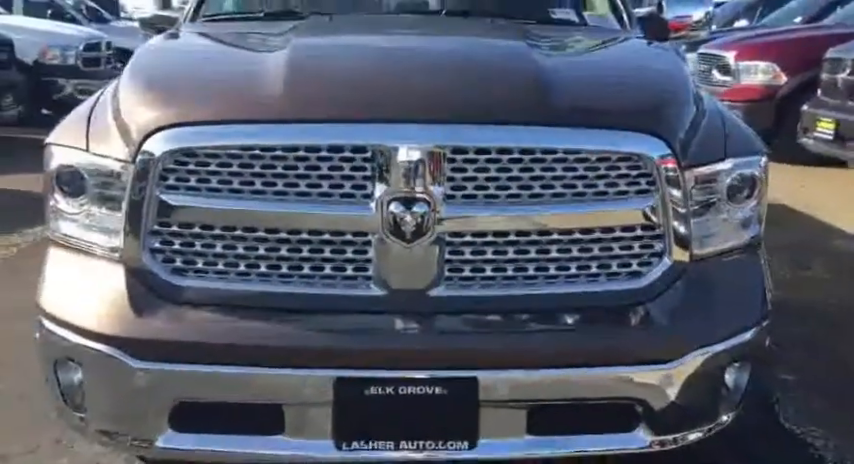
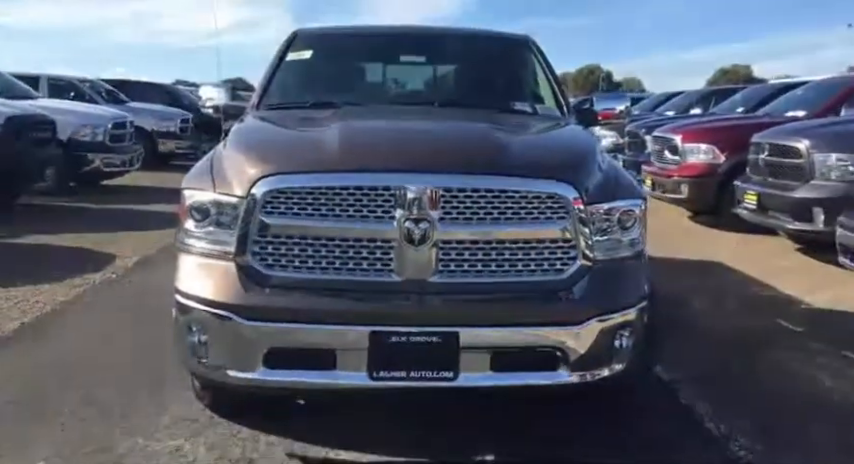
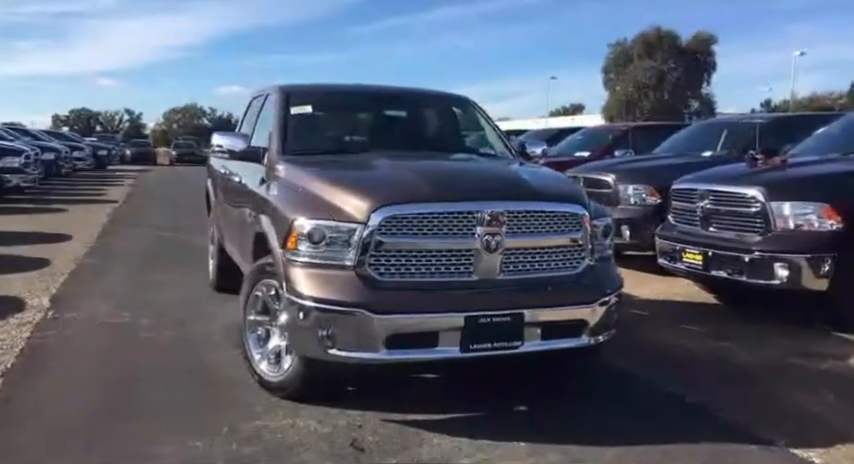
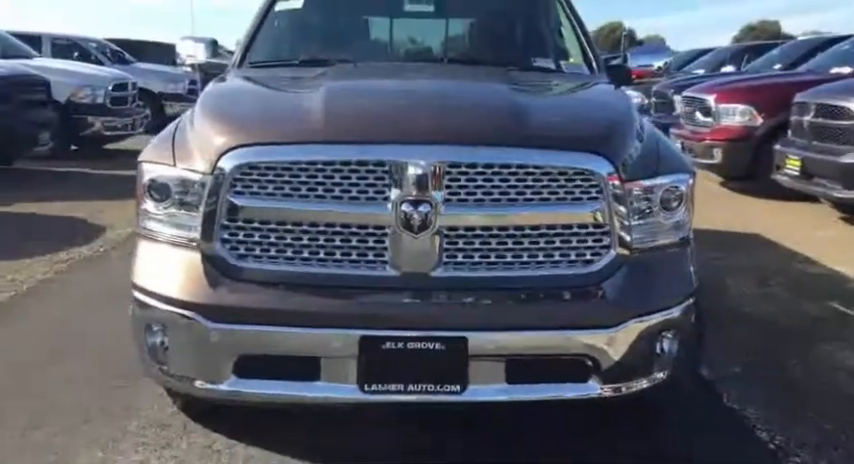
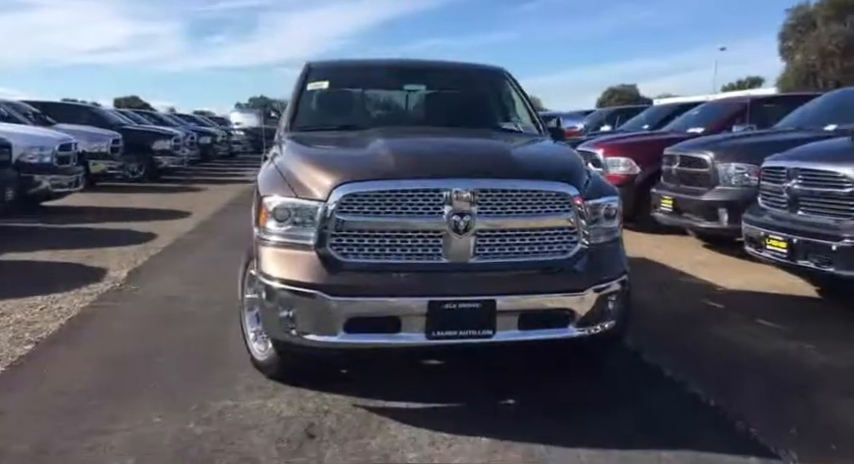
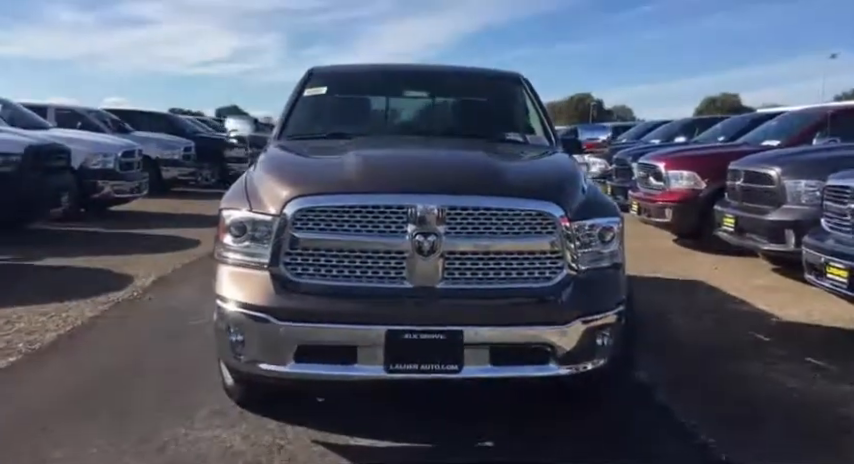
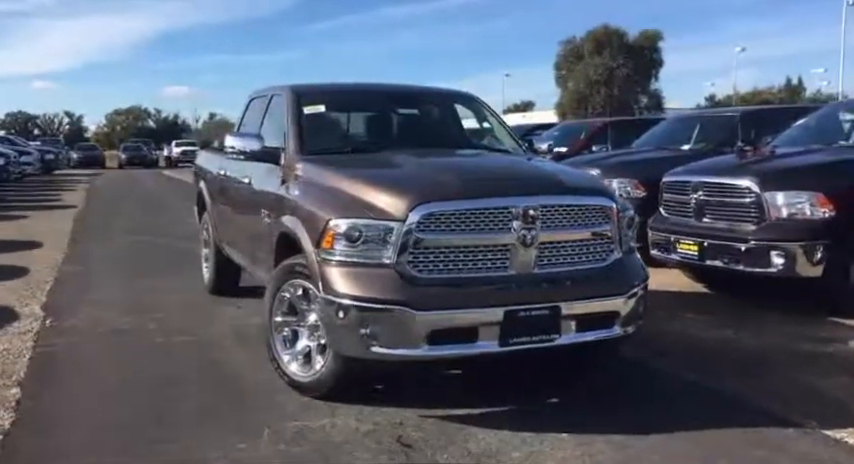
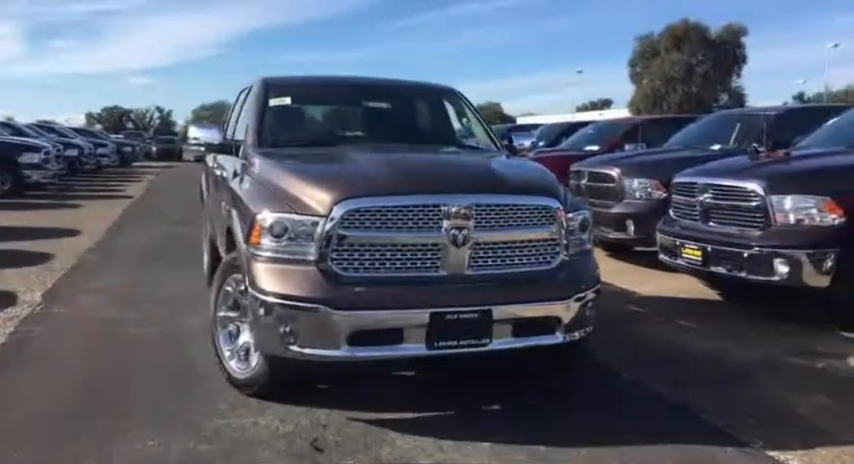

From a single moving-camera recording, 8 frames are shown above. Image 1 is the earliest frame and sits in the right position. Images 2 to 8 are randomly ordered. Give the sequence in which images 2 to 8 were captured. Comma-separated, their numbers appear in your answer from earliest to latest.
4, 2, 6, 5, 8, 3, 7
